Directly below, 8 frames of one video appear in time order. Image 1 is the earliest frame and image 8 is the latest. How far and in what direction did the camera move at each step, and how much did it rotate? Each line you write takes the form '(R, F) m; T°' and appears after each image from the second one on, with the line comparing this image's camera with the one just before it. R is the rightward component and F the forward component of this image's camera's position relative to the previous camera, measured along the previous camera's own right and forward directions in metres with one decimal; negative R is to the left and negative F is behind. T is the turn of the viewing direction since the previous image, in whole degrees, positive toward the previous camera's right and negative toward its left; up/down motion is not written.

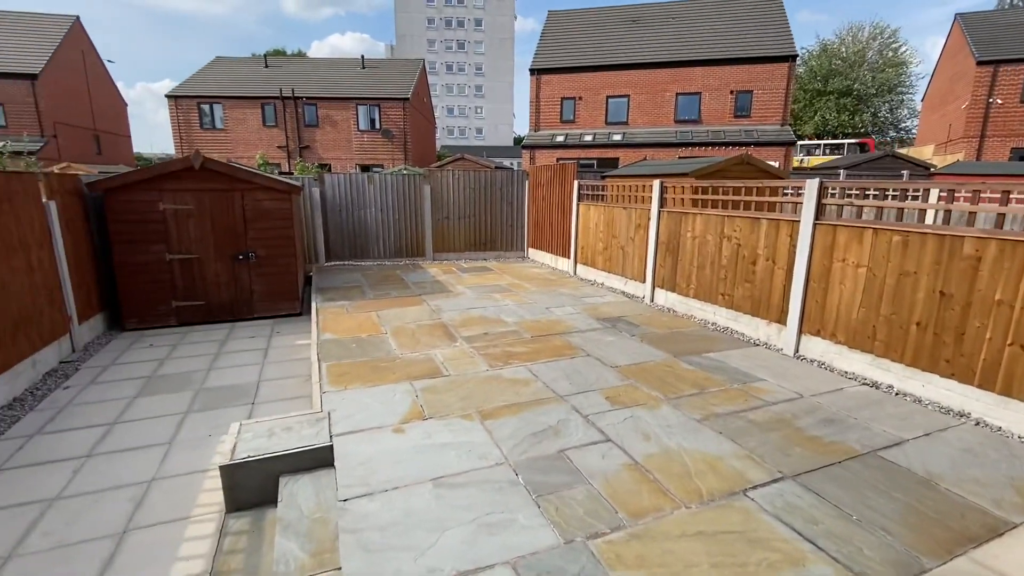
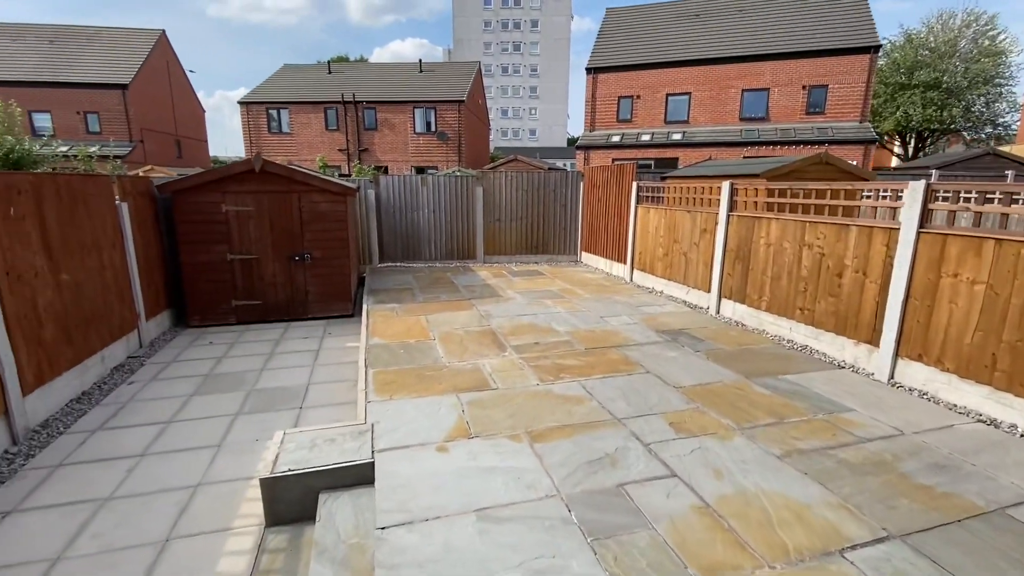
(0.0, +0.3) m; -6°
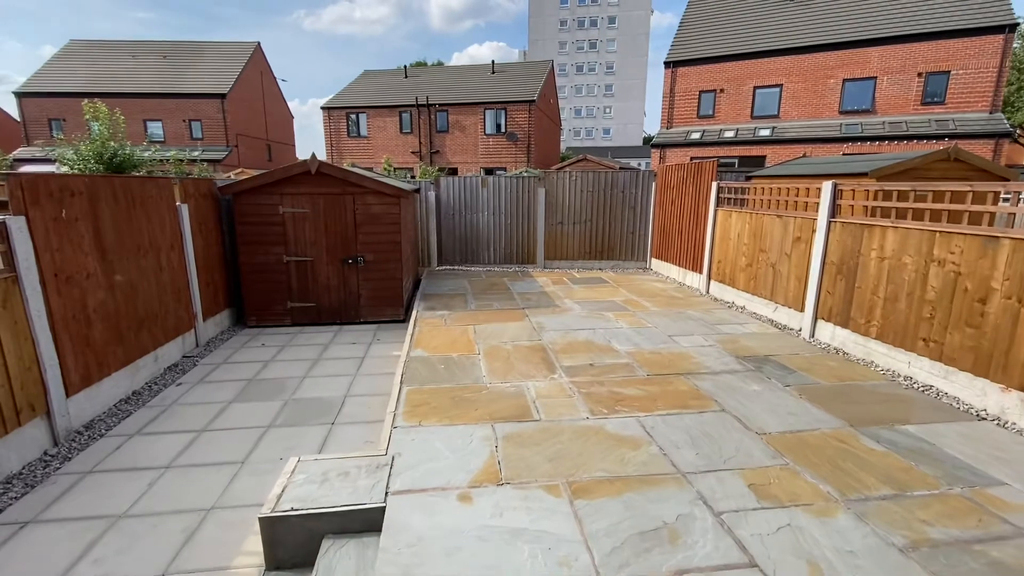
(+0.1, +0.5) m; -8°
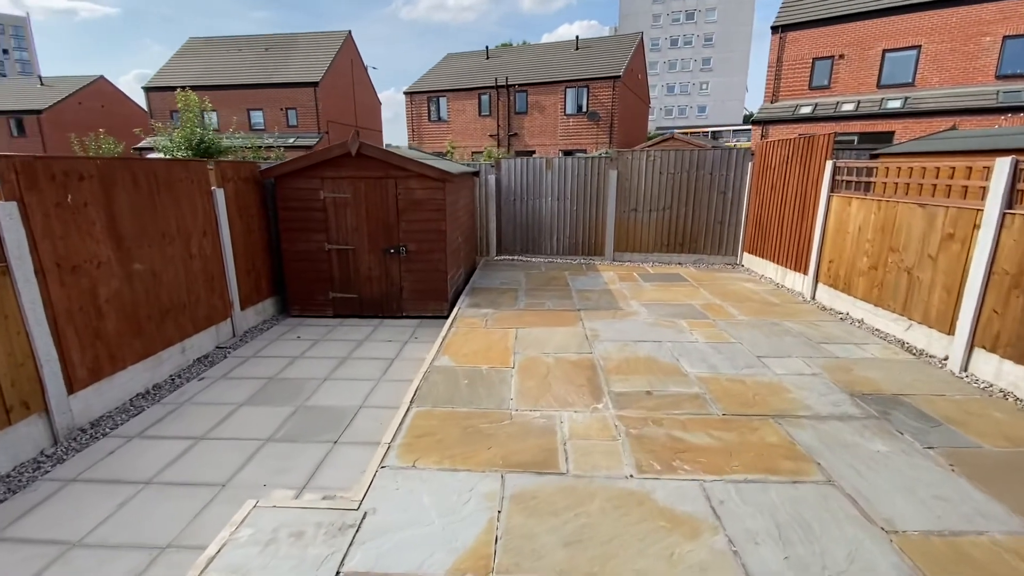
(+0.3, +0.8) m; -10°
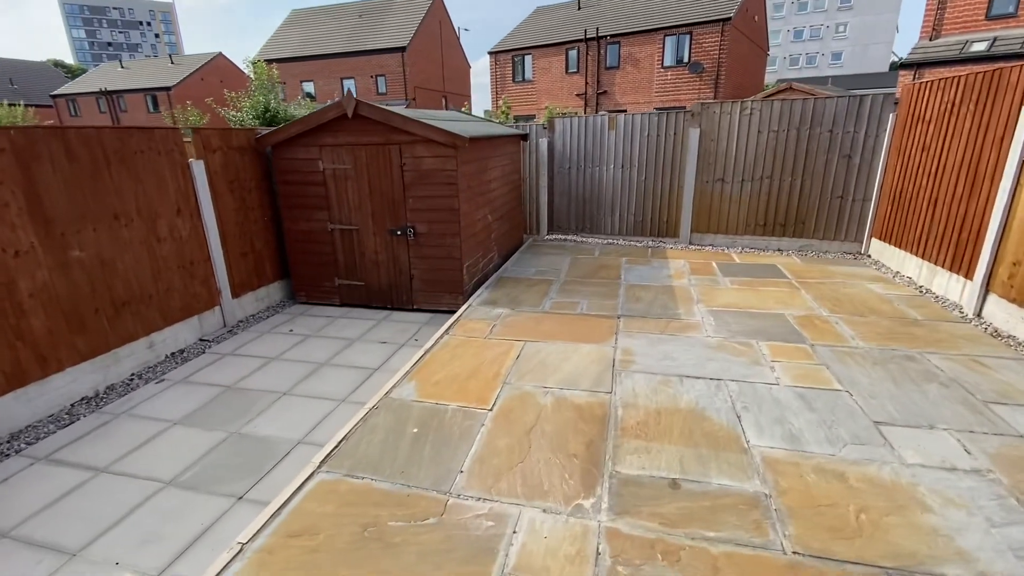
(+0.6, +1.2) m; -11°
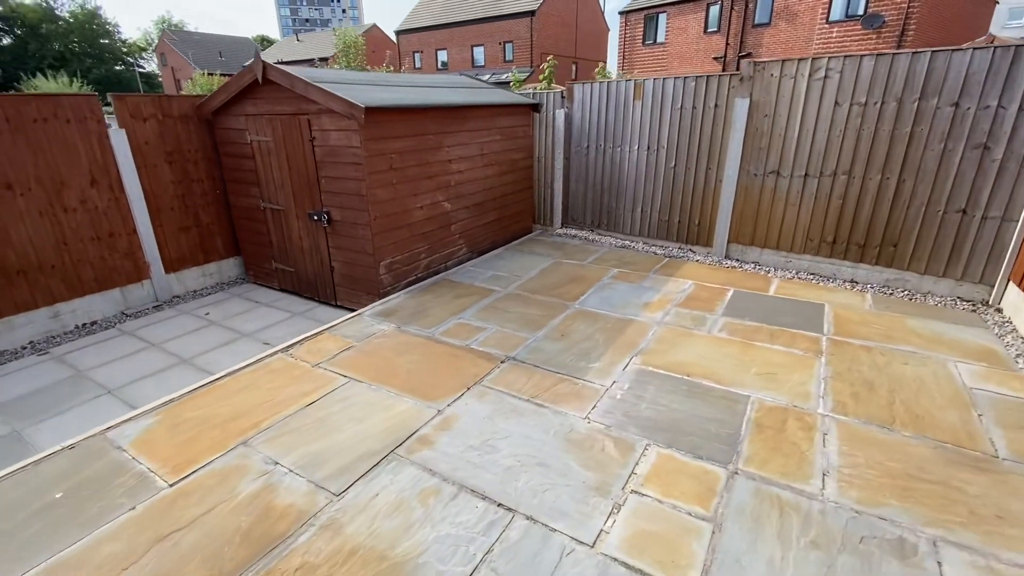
(+1.8, +1.3) m; -16°
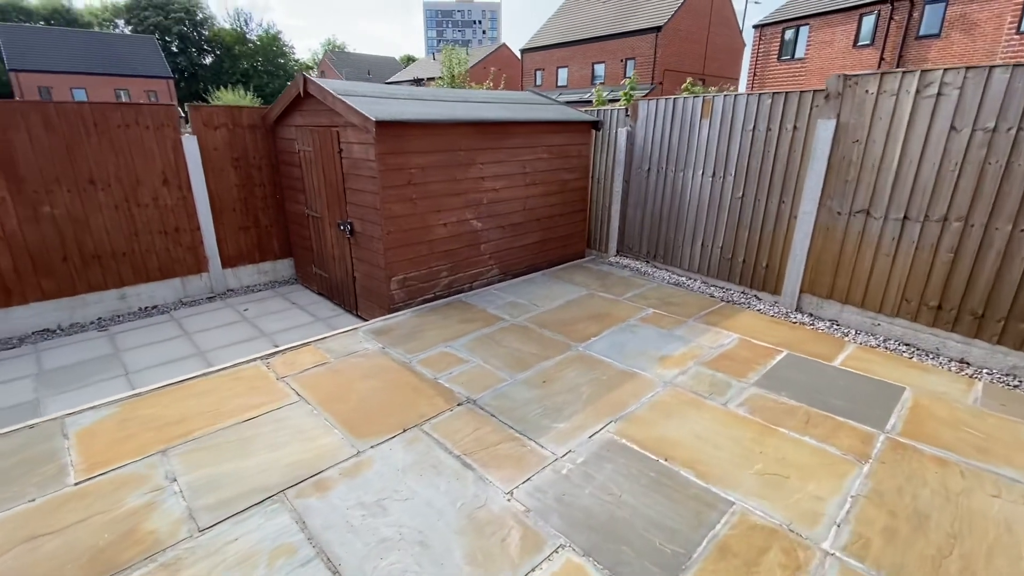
(+0.8, +0.4) m; -13°
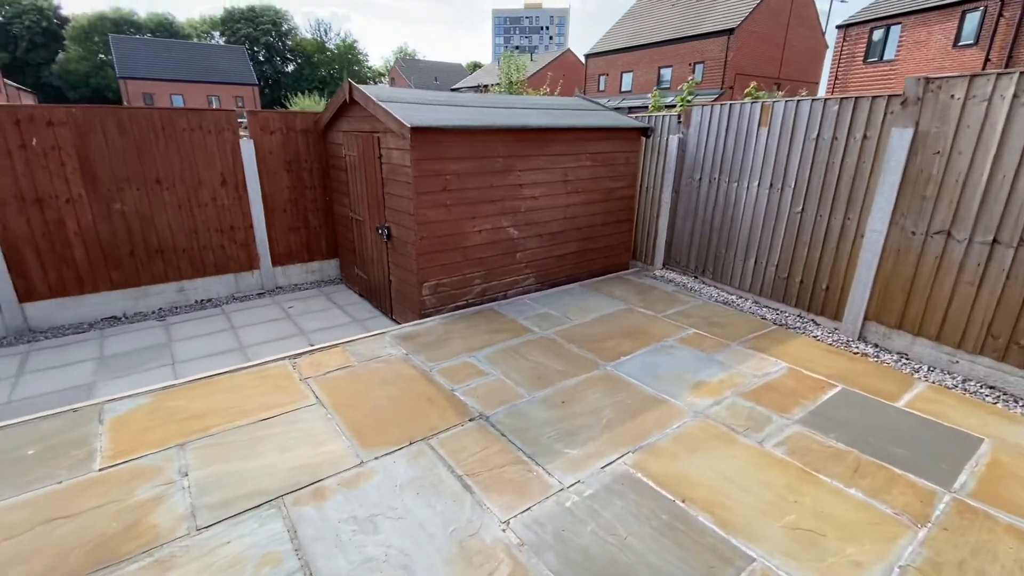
(+0.2, +0.1) m; -7°
